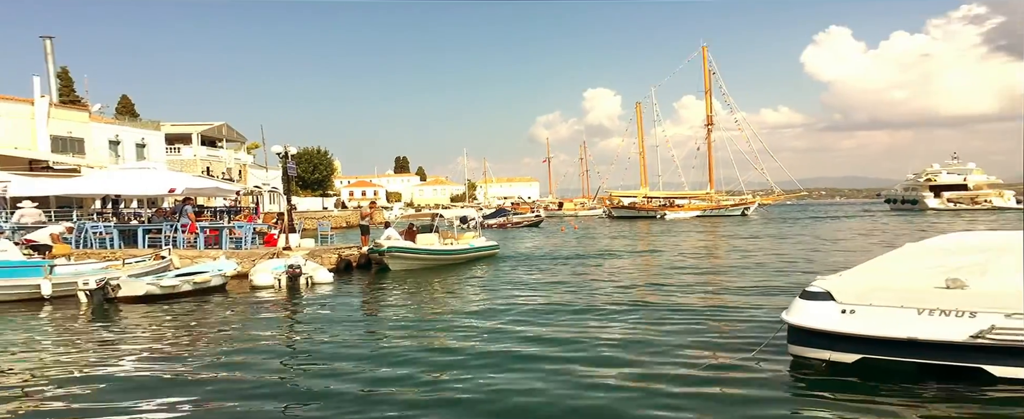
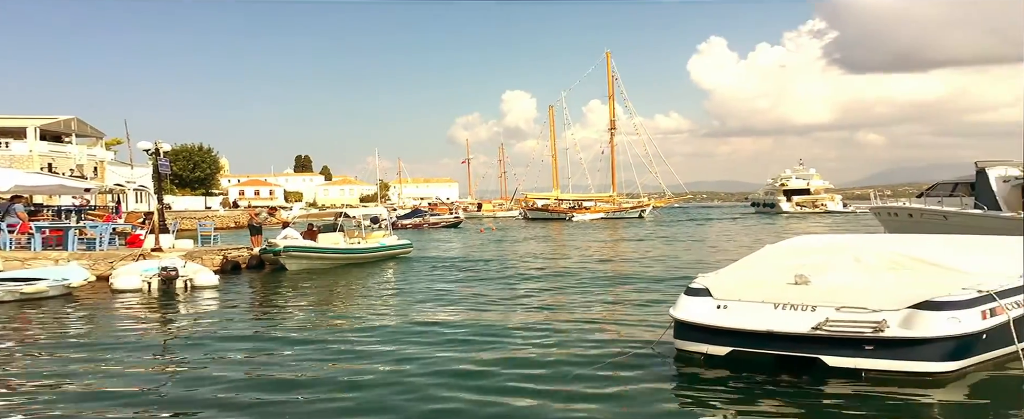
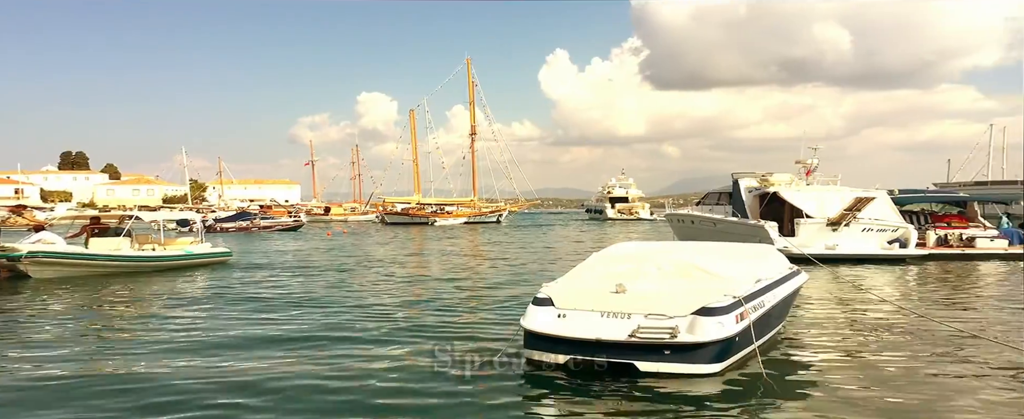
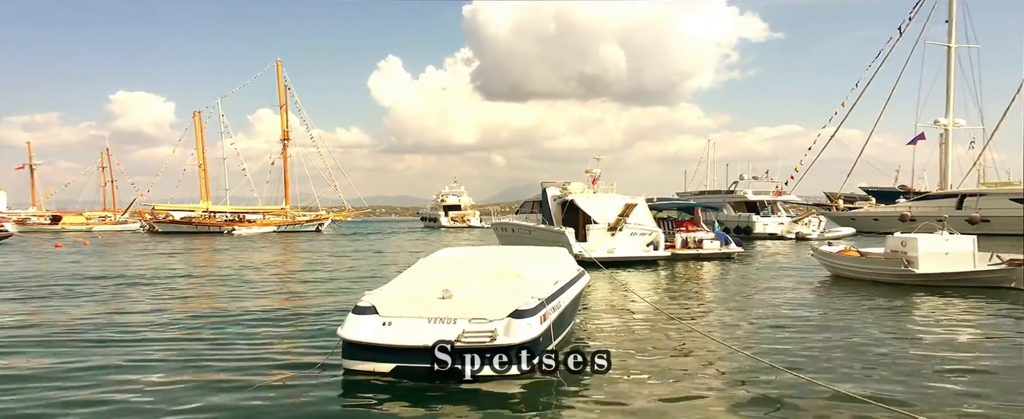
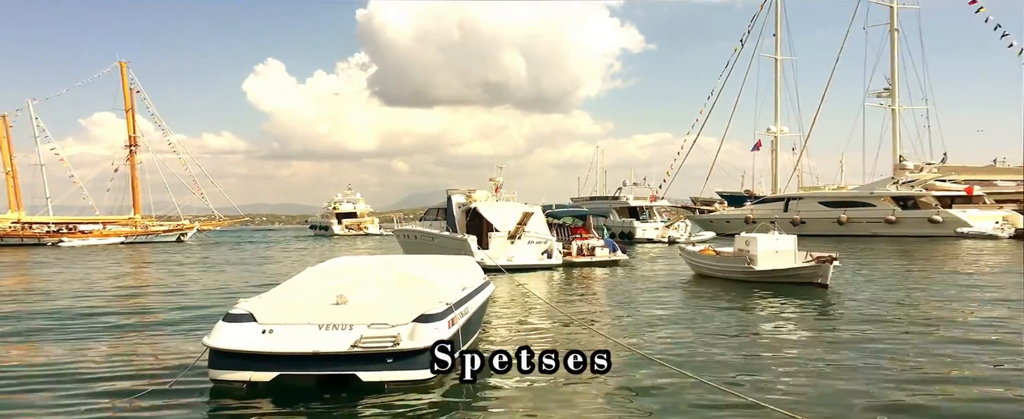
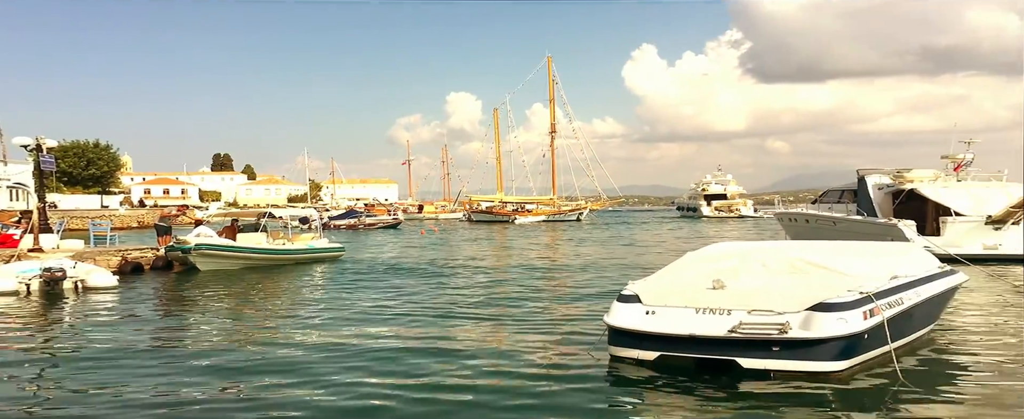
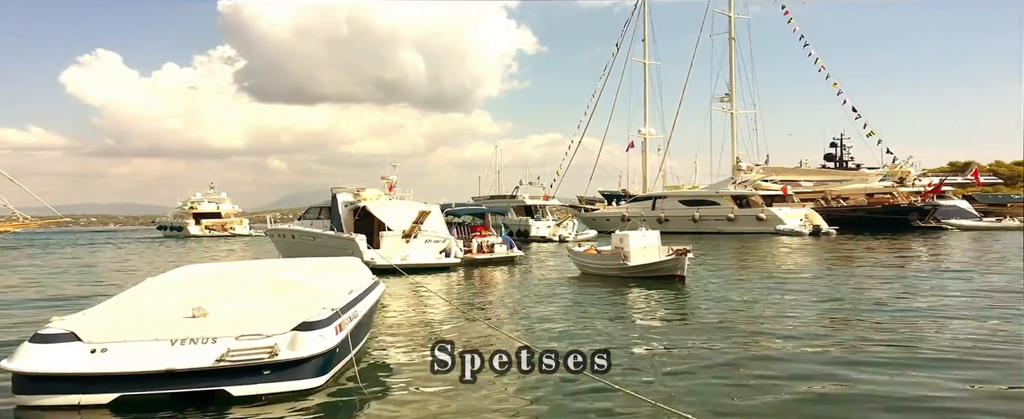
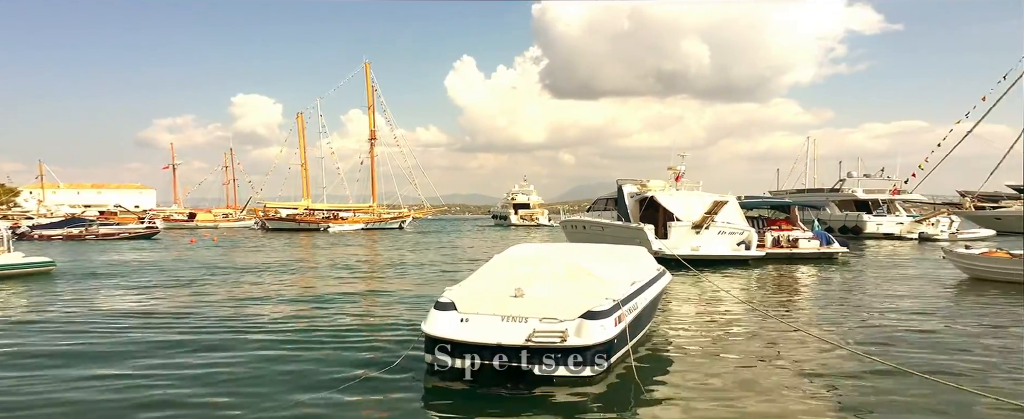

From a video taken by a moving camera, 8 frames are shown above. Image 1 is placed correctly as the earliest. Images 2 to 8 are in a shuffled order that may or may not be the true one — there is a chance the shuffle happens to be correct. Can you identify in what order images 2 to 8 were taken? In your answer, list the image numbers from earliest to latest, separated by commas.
2, 6, 3, 8, 4, 5, 7
